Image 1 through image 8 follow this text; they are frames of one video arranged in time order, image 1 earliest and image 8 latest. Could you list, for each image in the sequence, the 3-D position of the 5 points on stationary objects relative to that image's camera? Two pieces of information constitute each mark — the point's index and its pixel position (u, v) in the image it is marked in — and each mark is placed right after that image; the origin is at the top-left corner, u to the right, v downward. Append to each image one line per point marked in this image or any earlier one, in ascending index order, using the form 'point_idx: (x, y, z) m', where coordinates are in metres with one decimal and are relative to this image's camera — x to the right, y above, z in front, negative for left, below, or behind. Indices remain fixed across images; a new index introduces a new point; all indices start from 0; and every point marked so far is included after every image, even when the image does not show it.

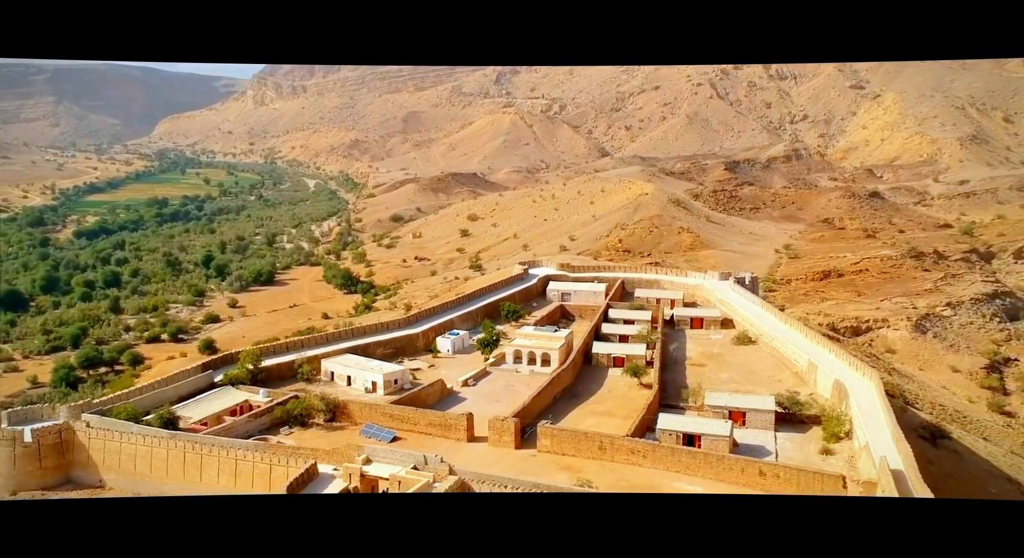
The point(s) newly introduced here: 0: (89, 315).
0: (-13.2, -1.1, +22.9) m
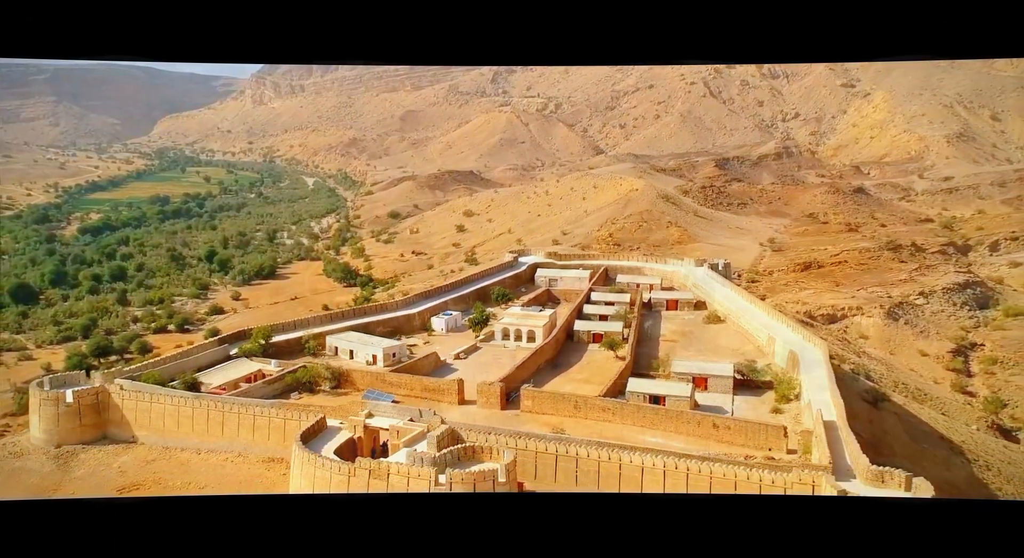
0: (-13.4, -0.9, +23.7) m
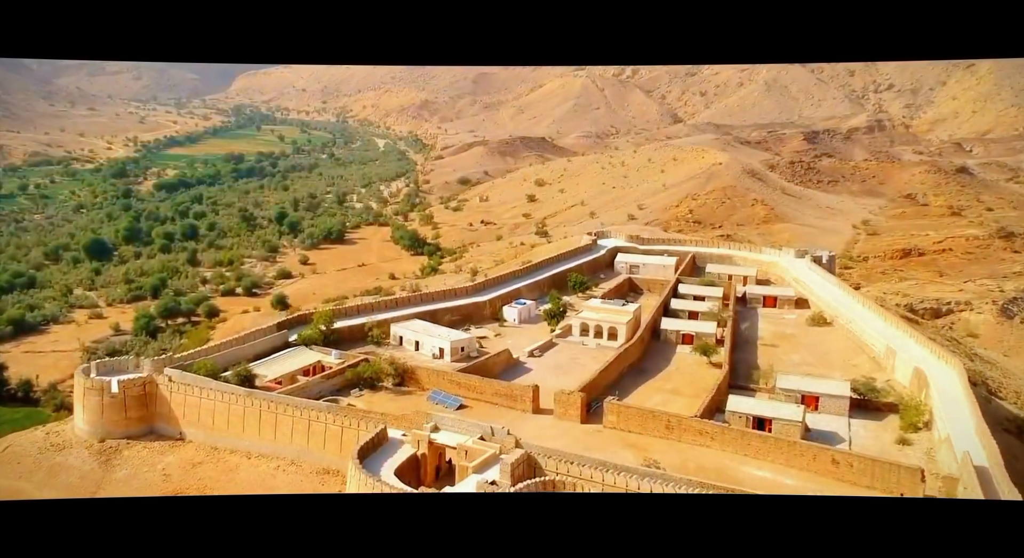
0: (-11.1, +0.4, +23.9) m
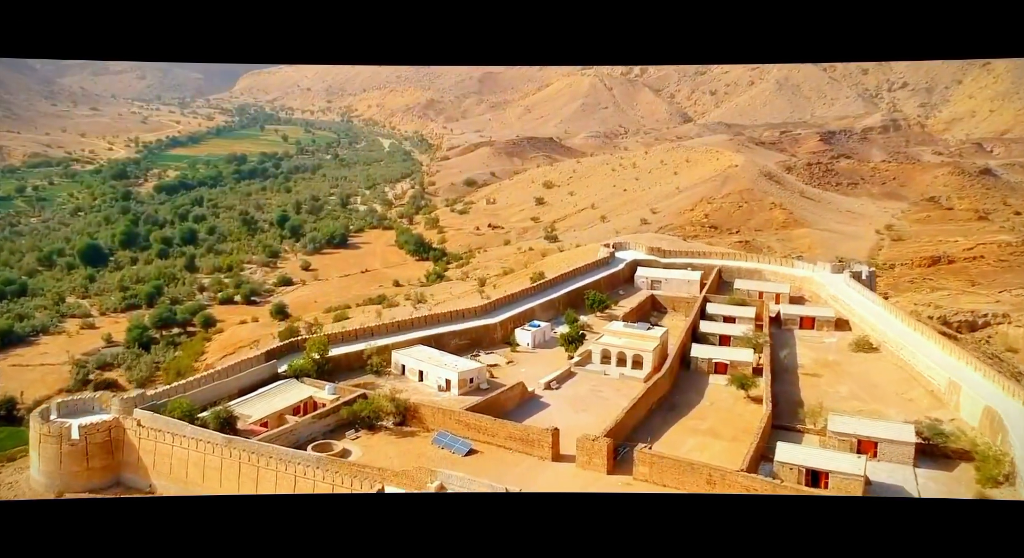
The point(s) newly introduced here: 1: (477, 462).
0: (-10.8, +0.2, +23.1) m
1: (-0.4, -2.1, +8.6) m
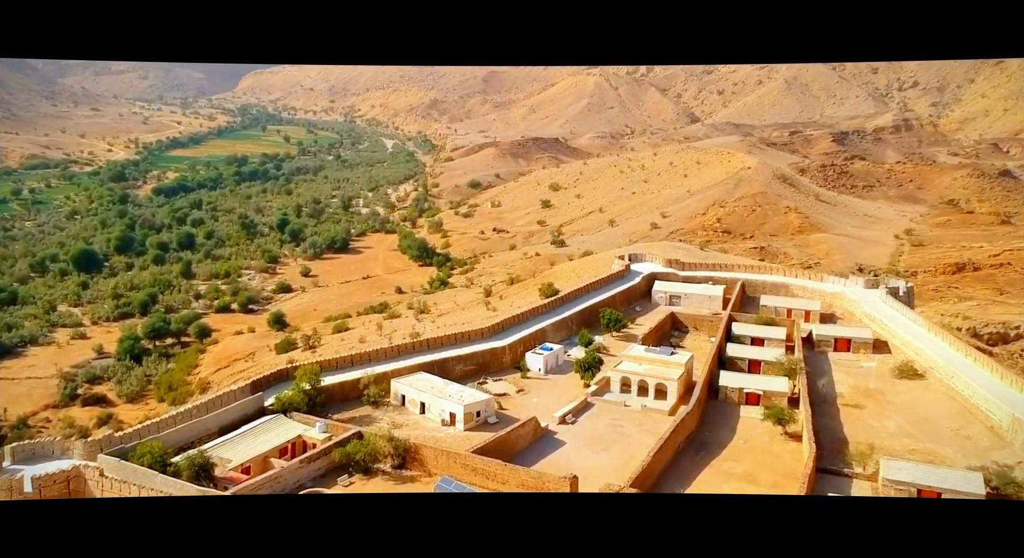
0: (-10.7, 0.0, +22.3) m
1: (-0.3, -2.3, +7.8) m
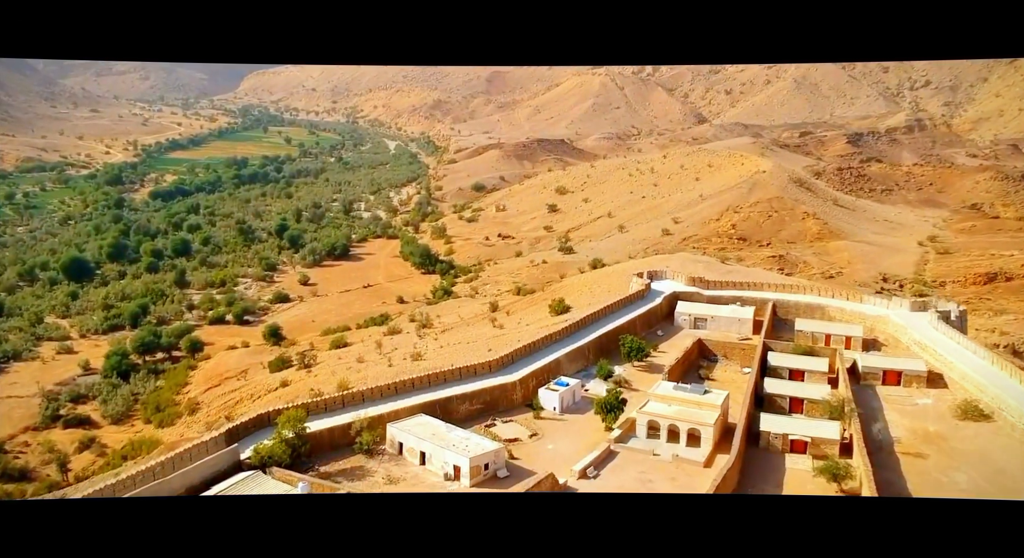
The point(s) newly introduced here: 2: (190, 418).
0: (-10.5, -0.3, +21.5) m
1: (-0.2, -2.6, +6.9) m
2: (-6.2, -2.6, +14.2) m
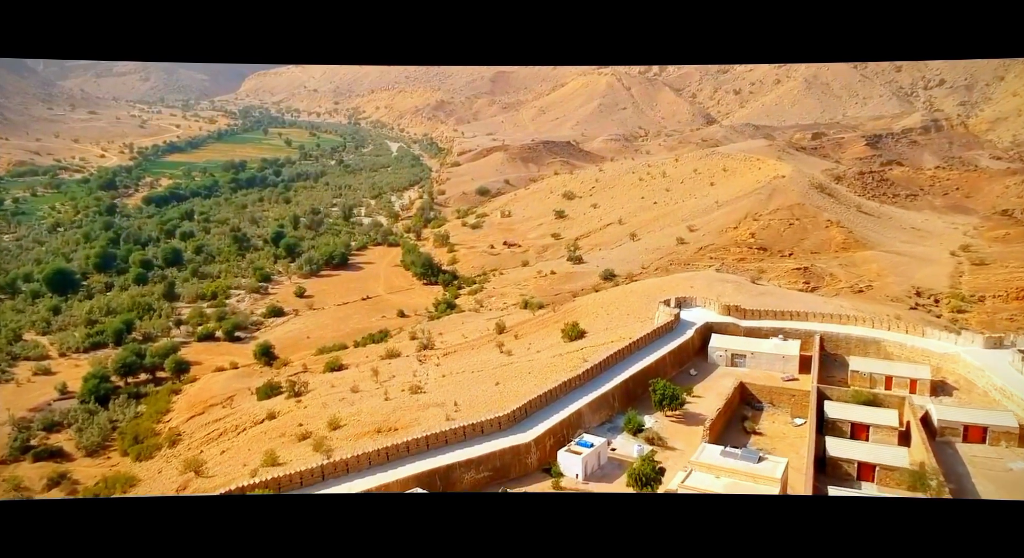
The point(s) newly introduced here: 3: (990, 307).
0: (-10.3, -0.7, +20.3) m
1: (-0.1, -2.9, +5.7) m
2: (-6.0, -3.0, +13.0) m
3: (+10.8, -0.6, +16.7) m
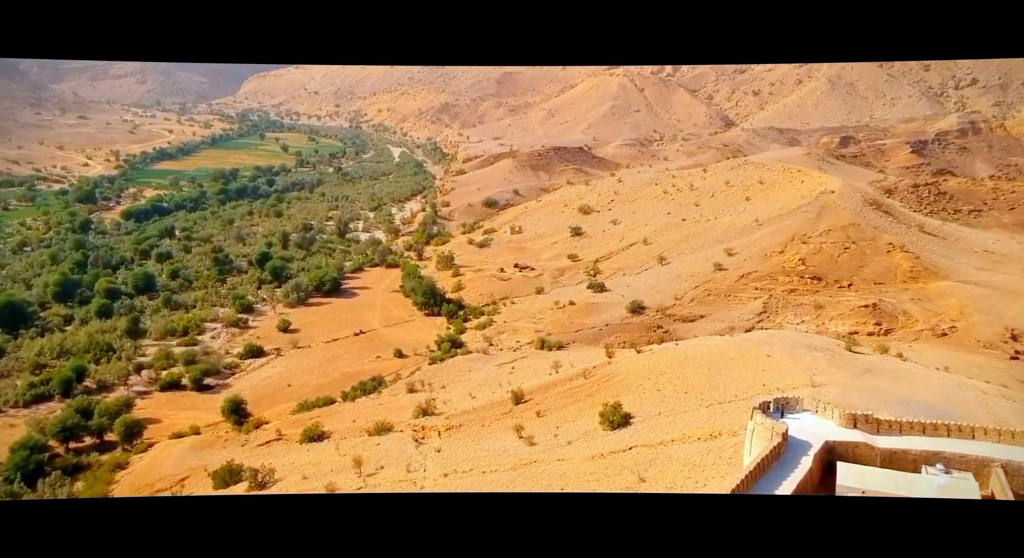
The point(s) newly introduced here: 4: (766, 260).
0: (-9.9, -1.6, +17.6) m
1: (+0.2, -3.8, +2.9) m
2: (-5.7, -3.9, +10.2) m
3: (+11.1, -1.5, +13.8) m
4: (+6.6, +0.5, +19.4) m
